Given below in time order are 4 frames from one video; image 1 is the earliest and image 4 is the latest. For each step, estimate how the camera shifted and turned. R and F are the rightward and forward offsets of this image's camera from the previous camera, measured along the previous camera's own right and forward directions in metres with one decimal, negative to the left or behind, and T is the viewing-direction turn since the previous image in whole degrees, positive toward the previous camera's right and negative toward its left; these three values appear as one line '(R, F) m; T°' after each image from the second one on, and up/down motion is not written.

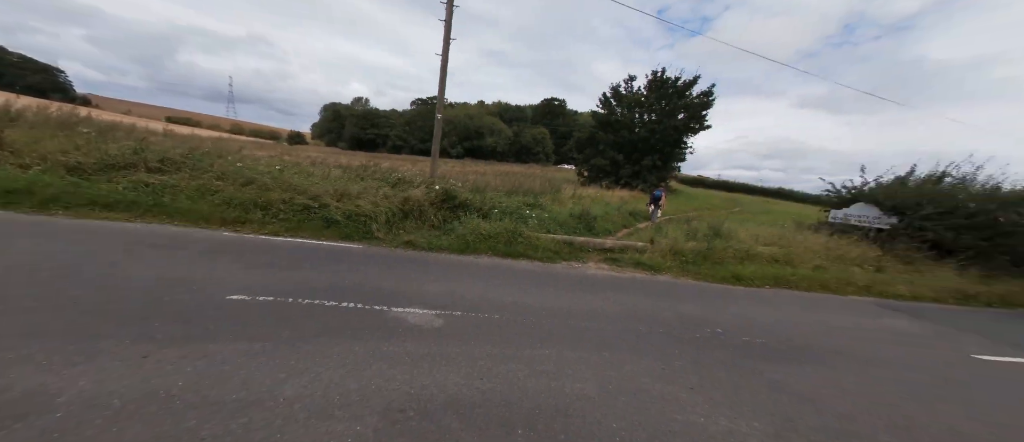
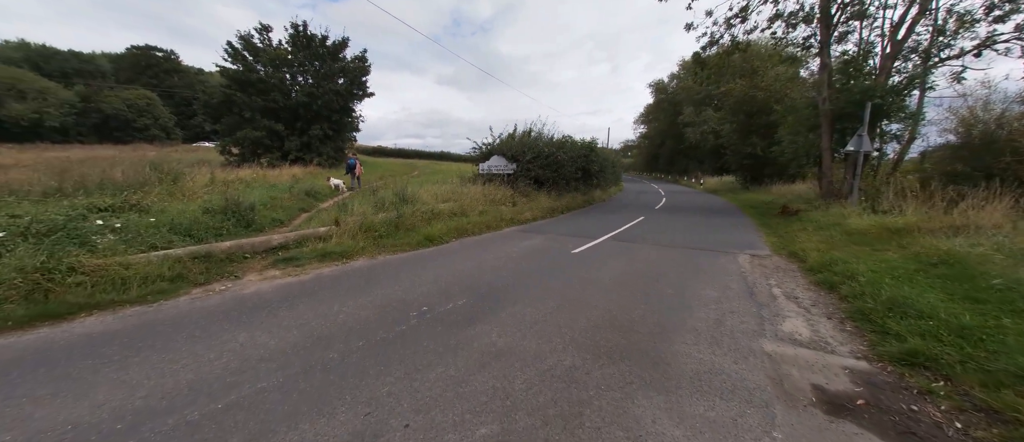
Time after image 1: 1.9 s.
(+0.4, +0.9) m; +45°
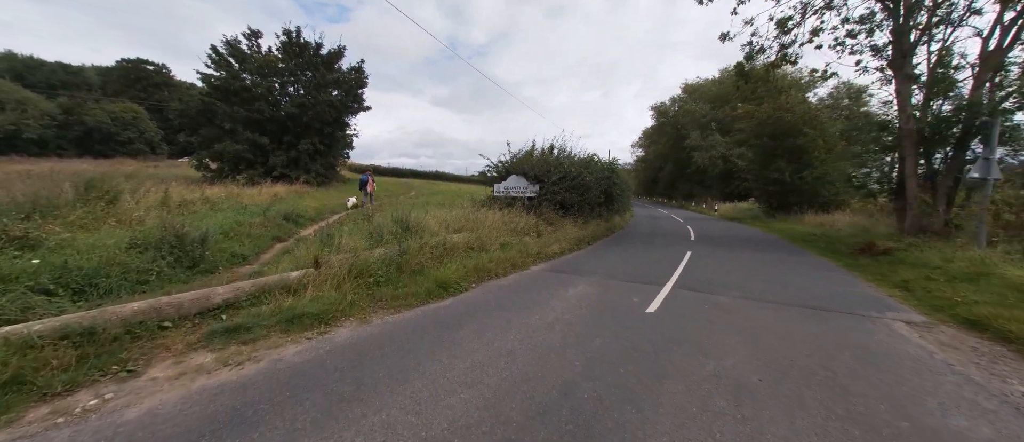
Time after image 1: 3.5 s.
(-1.0, +2.4) m; +1°
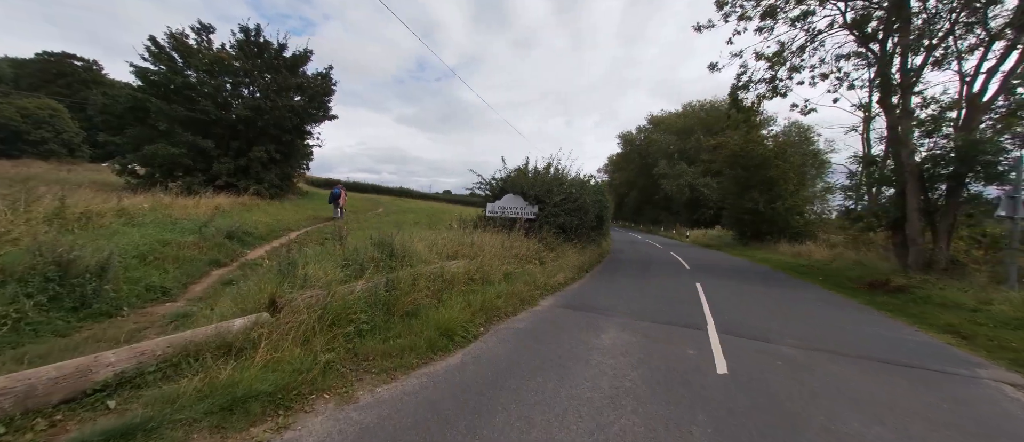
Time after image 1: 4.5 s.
(-1.0, +1.5) m; +6°
